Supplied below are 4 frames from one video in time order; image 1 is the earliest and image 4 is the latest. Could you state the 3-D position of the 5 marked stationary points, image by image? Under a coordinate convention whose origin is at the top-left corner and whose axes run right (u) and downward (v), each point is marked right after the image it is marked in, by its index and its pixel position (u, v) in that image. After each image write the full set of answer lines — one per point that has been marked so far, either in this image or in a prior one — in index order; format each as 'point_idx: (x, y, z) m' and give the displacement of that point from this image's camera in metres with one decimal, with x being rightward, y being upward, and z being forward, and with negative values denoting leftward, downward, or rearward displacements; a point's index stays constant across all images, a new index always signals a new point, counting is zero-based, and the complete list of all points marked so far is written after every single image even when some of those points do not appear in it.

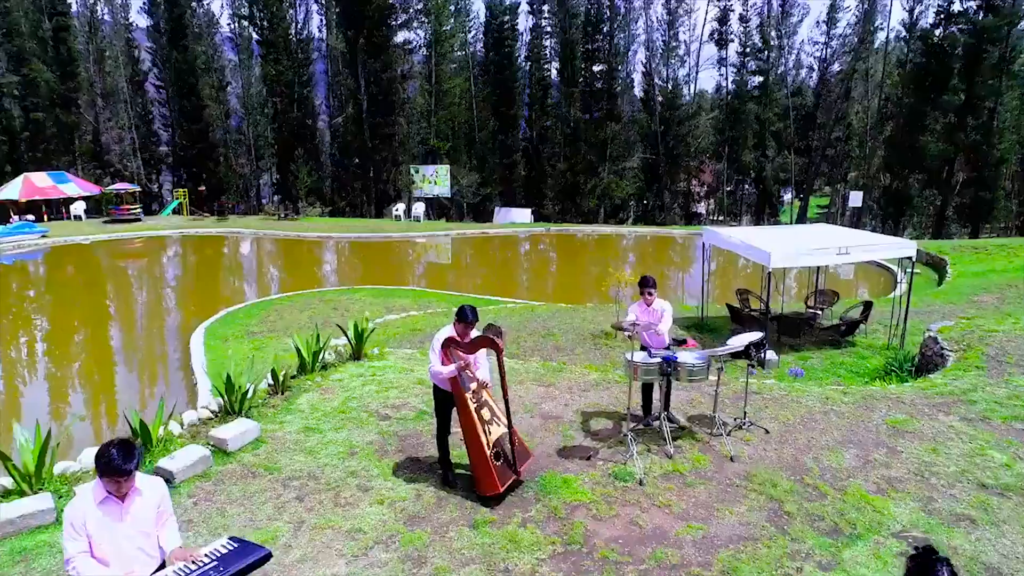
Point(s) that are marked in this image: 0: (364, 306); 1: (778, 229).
0: (-3.0, -0.4, +11.5) m
1: (+3.8, +0.8, +8.0) m
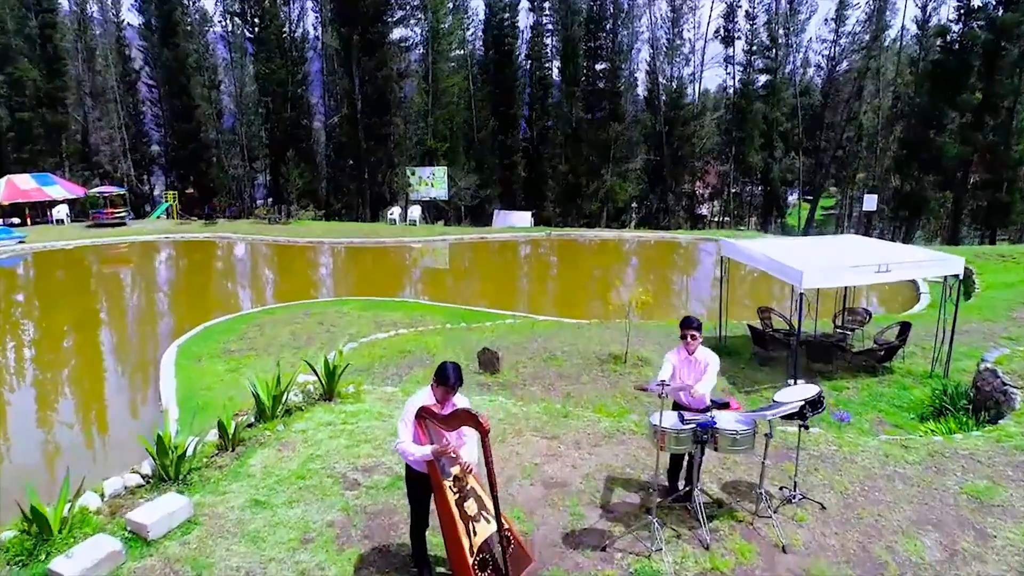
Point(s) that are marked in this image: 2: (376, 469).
0: (-3.1, -0.6, +10.7) m
1: (+3.8, +0.6, +7.3) m
2: (-0.9, -1.2, +3.7) m
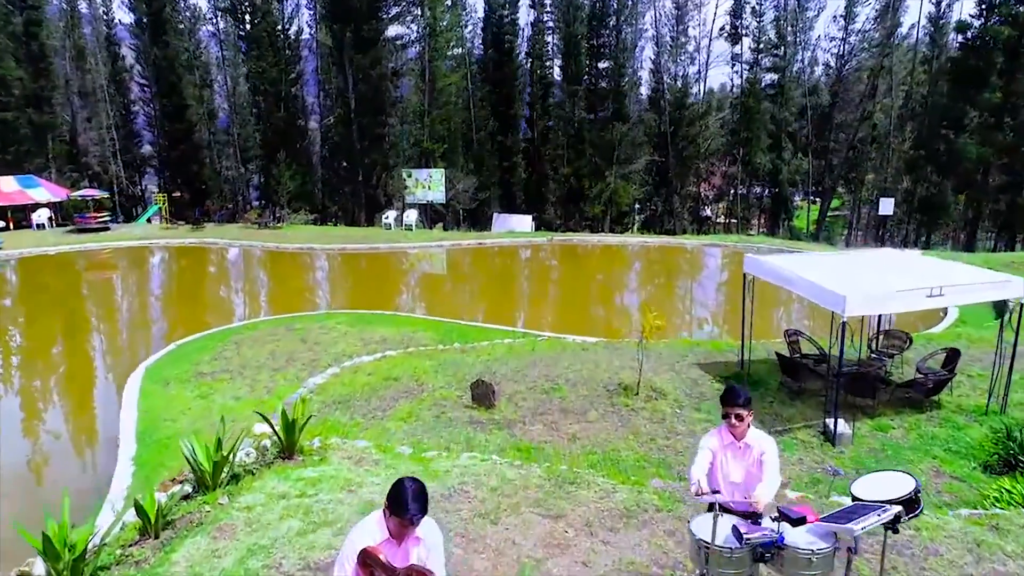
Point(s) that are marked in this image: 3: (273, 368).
0: (-3.1, -0.9, +9.9) m
1: (+3.8, +0.3, +6.4) m
2: (-0.9, -1.5, +2.9) m
3: (-3.7, -1.2, +8.7) m
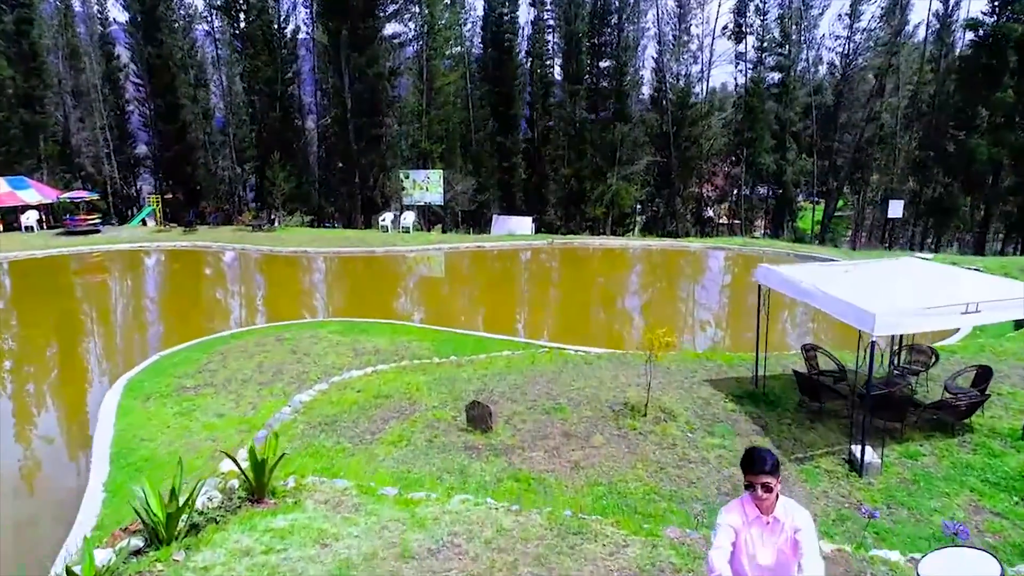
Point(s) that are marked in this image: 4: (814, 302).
0: (-3.1, -1.0, +9.5) m
1: (+3.8, +0.2, +6.0) m
2: (-0.9, -1.6, +2.5) m
3: (-3.7, -1.4, +8.2) m
4: (+3.0, -0.1, +5.6) m
